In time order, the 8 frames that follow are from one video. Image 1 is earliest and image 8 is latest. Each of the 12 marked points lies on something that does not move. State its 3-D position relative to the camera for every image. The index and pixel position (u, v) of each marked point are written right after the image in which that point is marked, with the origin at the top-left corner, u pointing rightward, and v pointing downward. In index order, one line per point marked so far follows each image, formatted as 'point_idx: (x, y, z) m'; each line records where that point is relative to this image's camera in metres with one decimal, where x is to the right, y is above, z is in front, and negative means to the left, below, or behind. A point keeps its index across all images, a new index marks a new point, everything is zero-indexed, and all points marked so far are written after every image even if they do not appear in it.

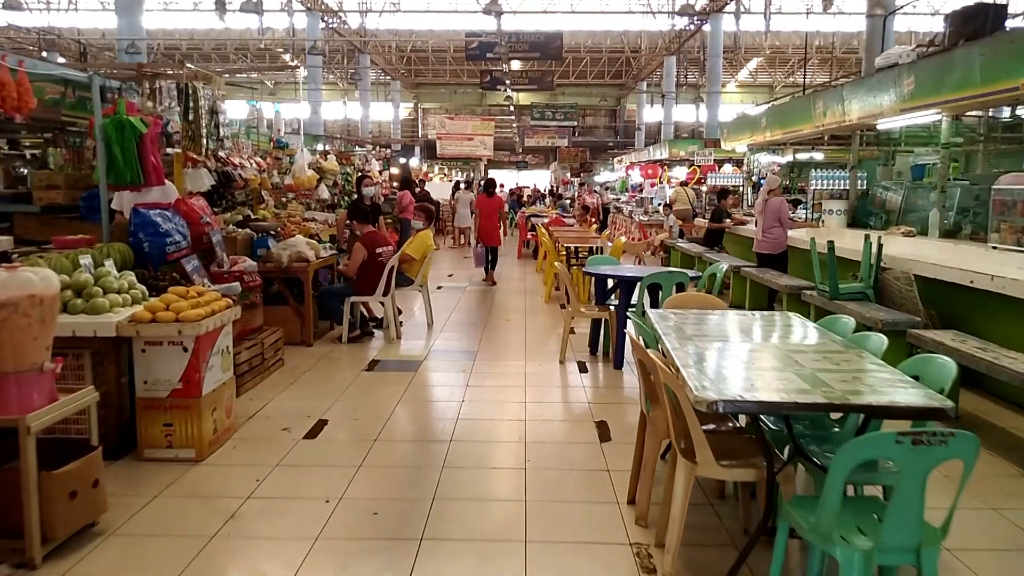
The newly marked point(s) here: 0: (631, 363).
0: (+0.9, -0.6, +5.8) m
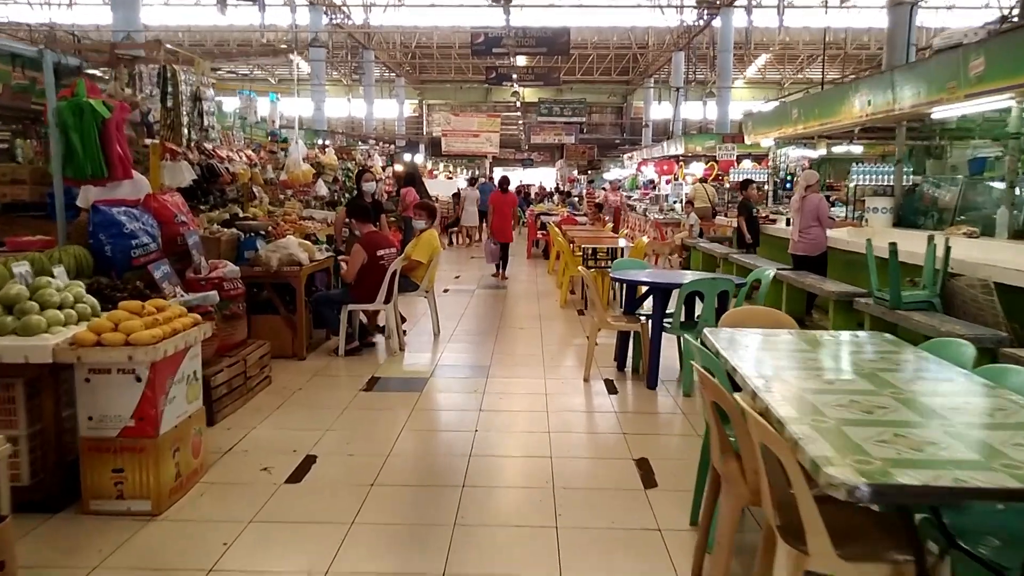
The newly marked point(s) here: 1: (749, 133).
0: (+1.0, -0.6, +5.1) m
1: (+3.6, +2.3, +11.7) m
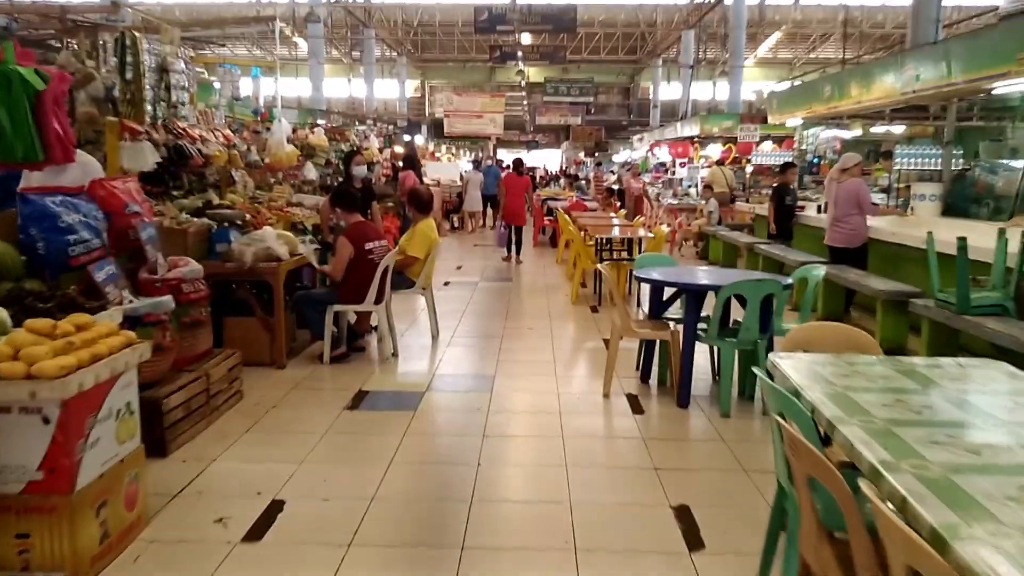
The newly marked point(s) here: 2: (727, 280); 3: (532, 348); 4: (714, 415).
0: (+1.1, -0.6, +4.5) m
1: (+3.7, +2.4, +10.9) m
2: (+1.2, 0.0, +4.4) m
3: (+0.2, -0.4, +5.8) m
4: (+1.1, -0.7, +4.2) m
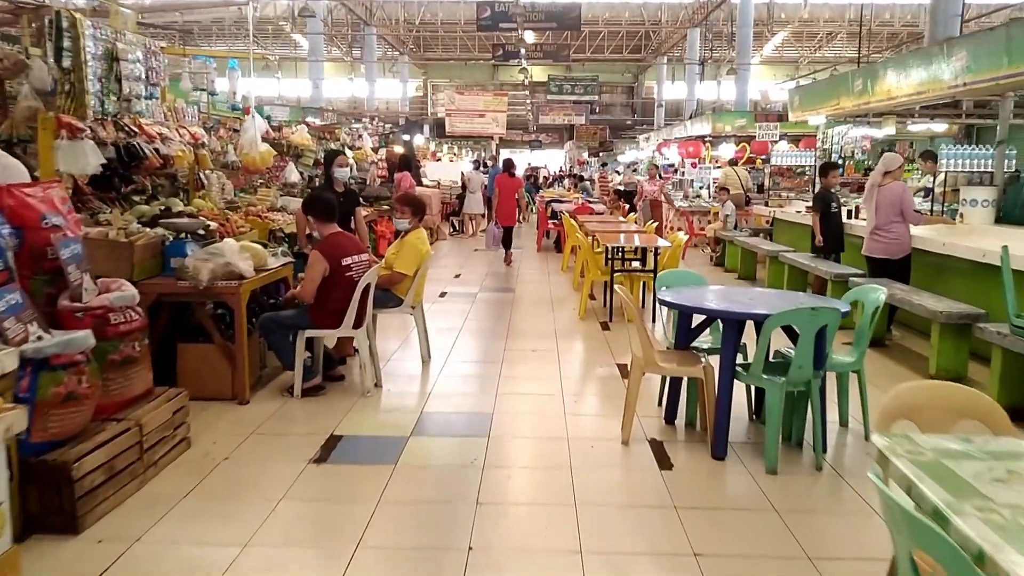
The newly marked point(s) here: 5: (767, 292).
0: (+1.1, -0.7, +3.7) m
1: (+3.7, +2.3, +10.2) m
2: (+1.2, -0.1, +3.6) m
3: (+0.2, -0.5, +5.1) m
4: (+1.1, -0.8, +3.5) m
5: (+1.3, 0.0, +4.1) m
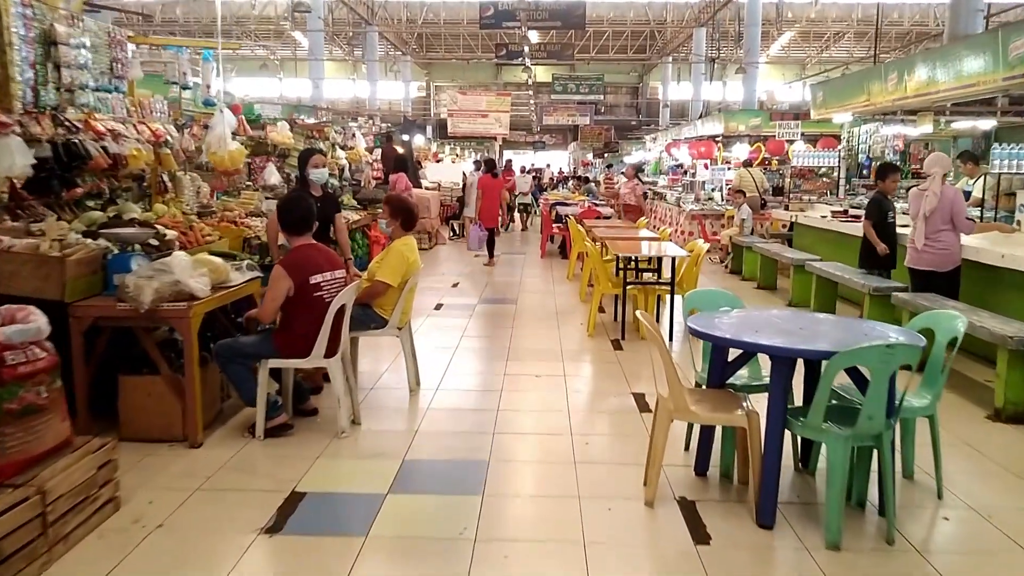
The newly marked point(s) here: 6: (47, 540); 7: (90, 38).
0: (+1.1, -0.9, +3.1) m
1: (+3.7, +2.2, +9.5) m
2: (+1.2, -0.2, +3.0) m
3: (+0.2, -0.7, +4.4) m
4: (+1.1, -0.9, +2.8) m
5: (+1.3, -0.1, +3.4) m
6: (-1.5, -0.8, +2.6) m
7: (-2.8, +1.7, +5.2) m
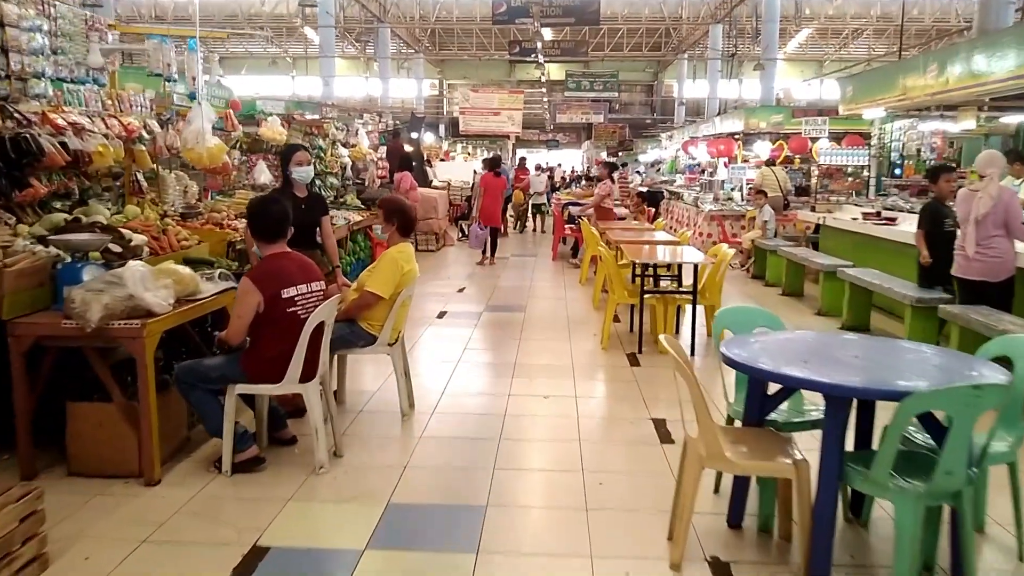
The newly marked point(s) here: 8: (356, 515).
0: (+1.1, -0.9, +2.6) m
1: (+3.8, +2.1, +8.9) m
2: (+1.2, -0.3, +2.5) m
3: (+0.2, -0.7, +4.0) m
4: (+1.1, -1.0, +2.3) m
5: (+1.3, -0.2, +2.9) m
6: (-1.5, -0.9, +2.1) m
7: (-2.8, +1.6, +4.8) m
8: (-0.6, -0.9, +3.0) m
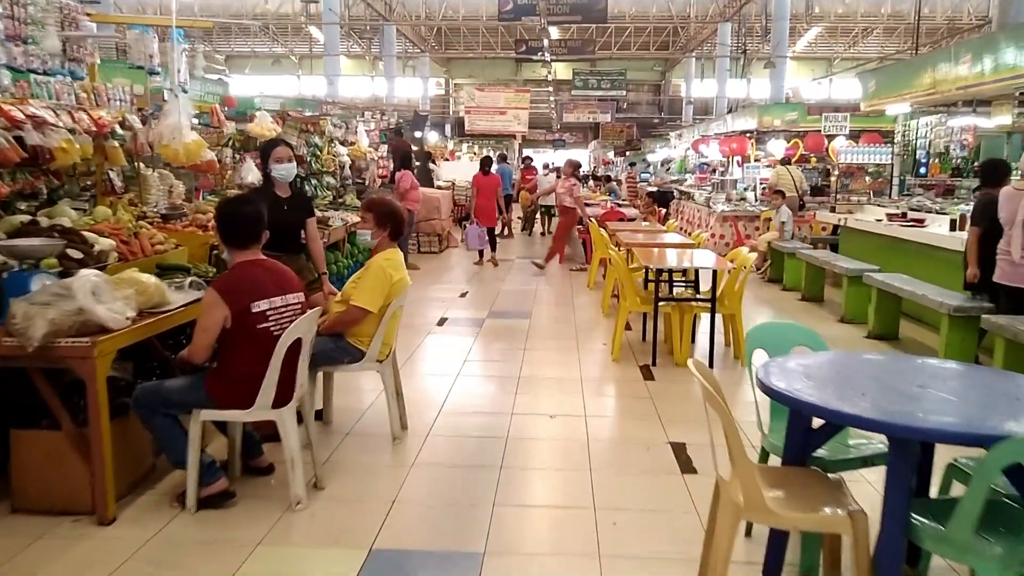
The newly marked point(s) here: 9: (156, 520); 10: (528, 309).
0: (+1.1, -1.0, +2.2) m
1: (+3.9, +2.1, +8.5) m
2: (+1.2, -0.3, +2.1) m
3: (+0.2, -0.8, +3.6) m
4: (+1.1, -1.0, +1.9) m
5: (+1.3, -0.2, +2.5) m
6: (-1.5, -0.9, +1.7) m
7: (-2.8, +1.6, +4.4) m
8: (-0.6, -0.9, +2.6) m
9: (-1.3, -0.8, +2.9) m
10: (+0.1, -0.2, +7.2) m
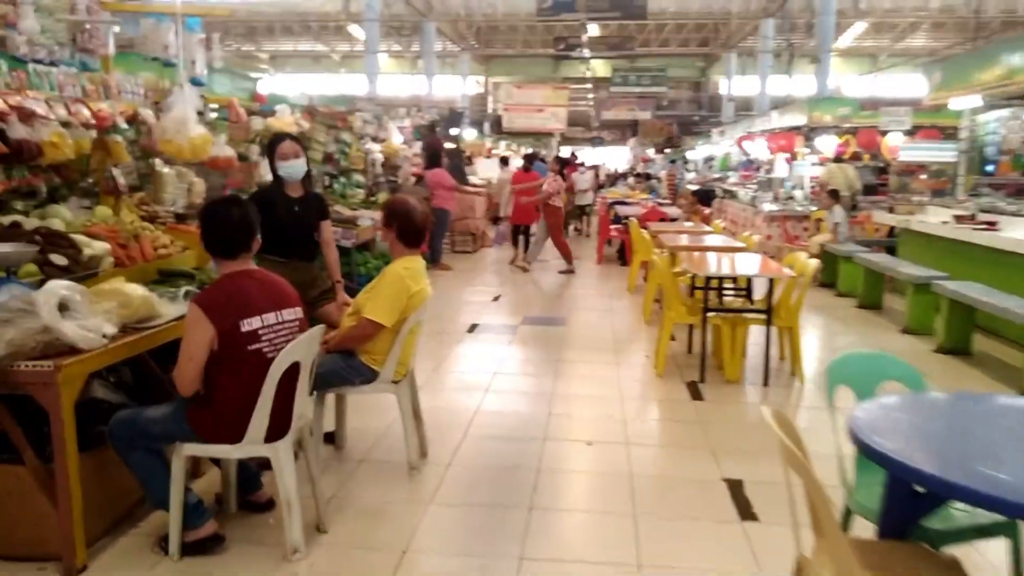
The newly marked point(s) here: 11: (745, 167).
0: (+1.1, -1.0, +1.7) m
1: (+4.3, +2.0, +7.9) m
2: (+1.2, -0.4, +1.6) m
3: (+0.3, -0.8, +3.1) m
4: (+1.1, -1.1, +1.4) m
5: (+1.4, -0.3, +2.0) m
6: (-1.5, -1.0, +1.4) m
7: (-2.6, +1.5, +4.1) m
8: (-0.5, -1.0, +2.2) m
9: (-1.2, -0.9, +2.5) m
10: (+0.4, -0.2, +6.8) m
11: (+4.7, +2.5, +16.0) m
